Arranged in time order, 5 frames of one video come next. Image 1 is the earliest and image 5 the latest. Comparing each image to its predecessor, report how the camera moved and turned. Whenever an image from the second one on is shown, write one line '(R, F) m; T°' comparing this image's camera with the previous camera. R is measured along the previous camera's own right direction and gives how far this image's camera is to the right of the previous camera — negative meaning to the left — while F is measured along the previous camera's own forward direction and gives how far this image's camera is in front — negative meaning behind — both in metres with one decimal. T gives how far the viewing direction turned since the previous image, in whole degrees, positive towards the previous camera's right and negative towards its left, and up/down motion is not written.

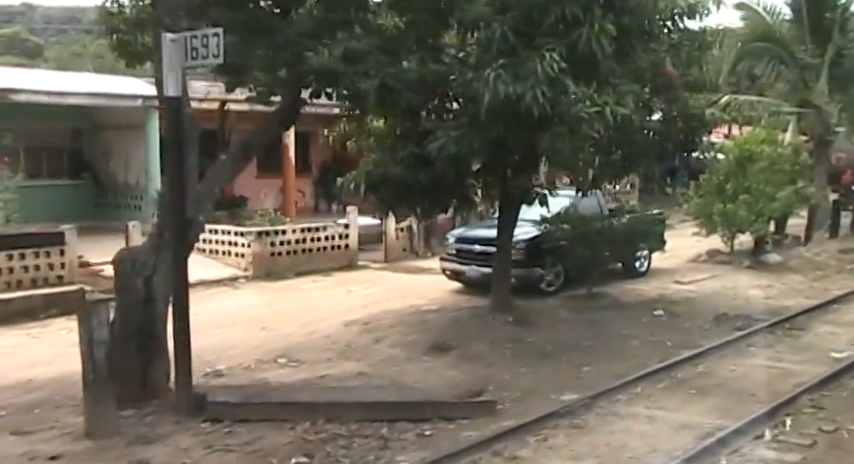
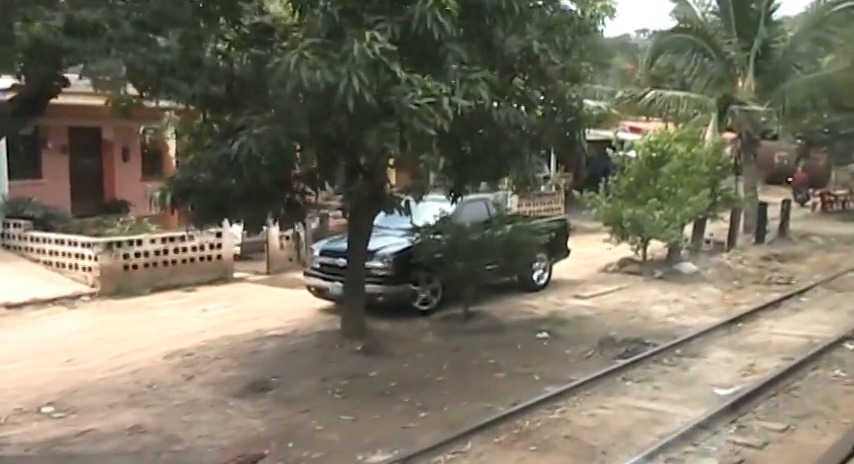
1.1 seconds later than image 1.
(+1.4, +1.5) m; +3°
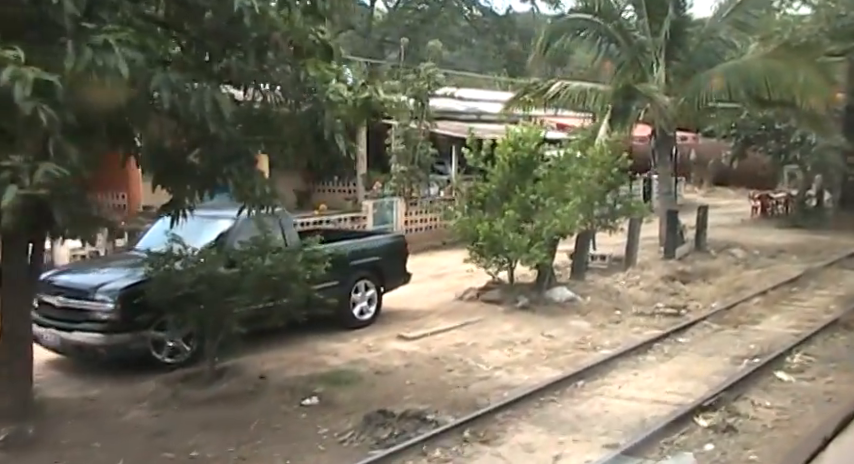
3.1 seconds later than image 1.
(+2.2, +2.6) m; +2°
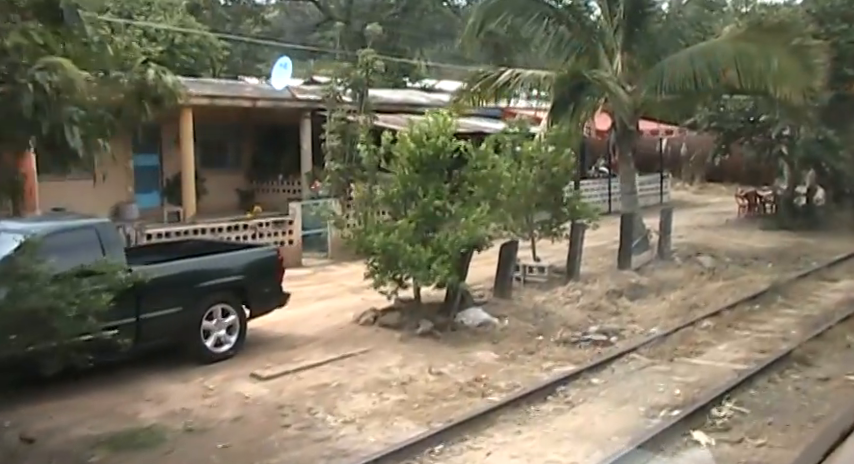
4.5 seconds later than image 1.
(+1.5, +1.8) m; -1°
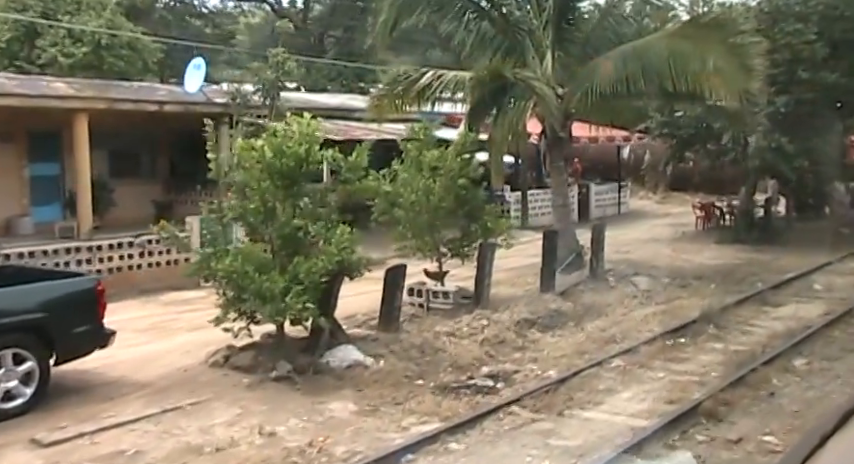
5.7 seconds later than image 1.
(+1.2, +1.5) m; +1°
